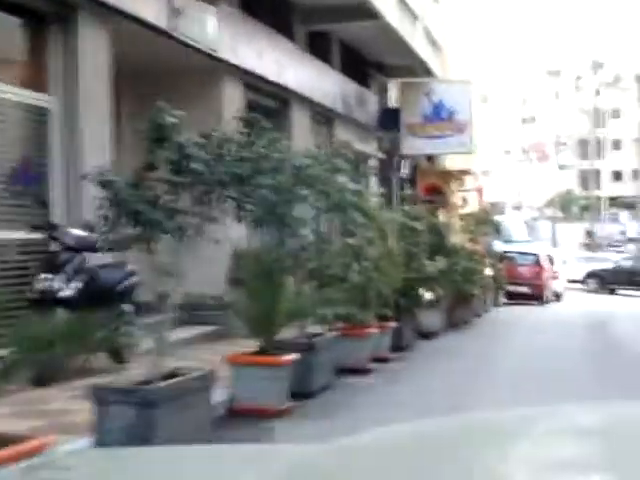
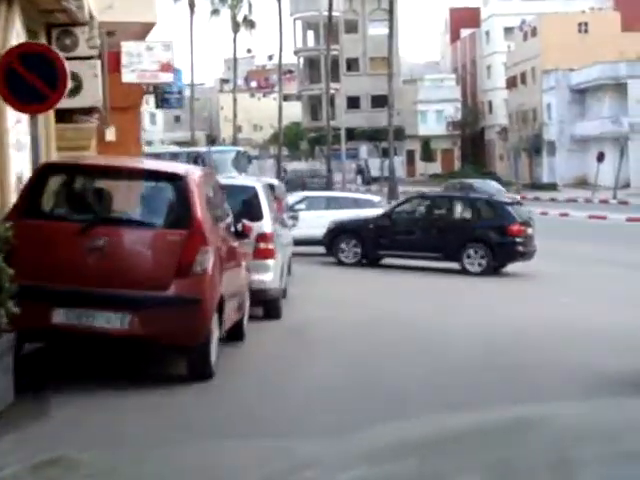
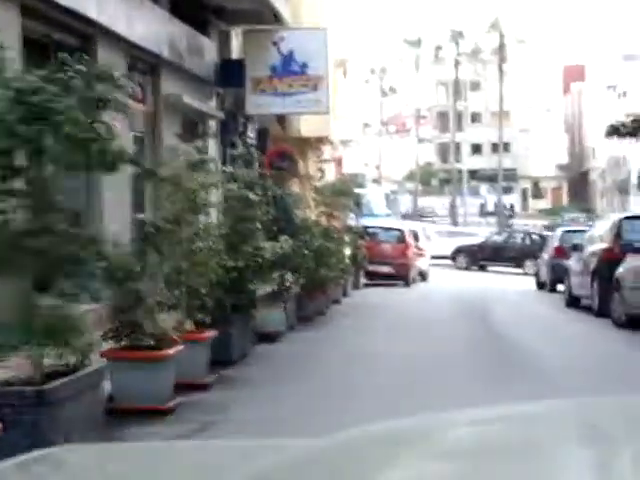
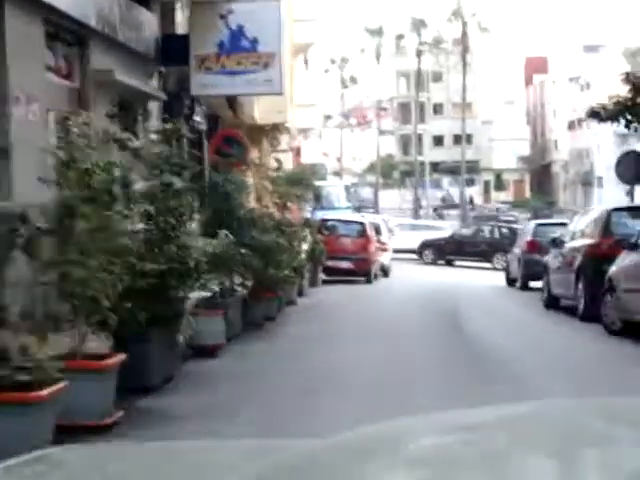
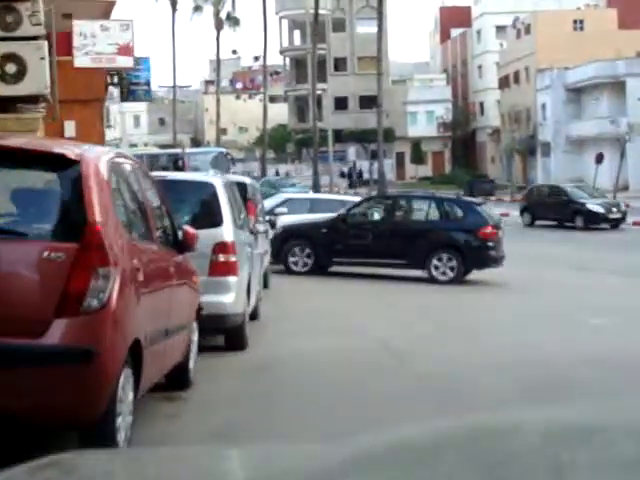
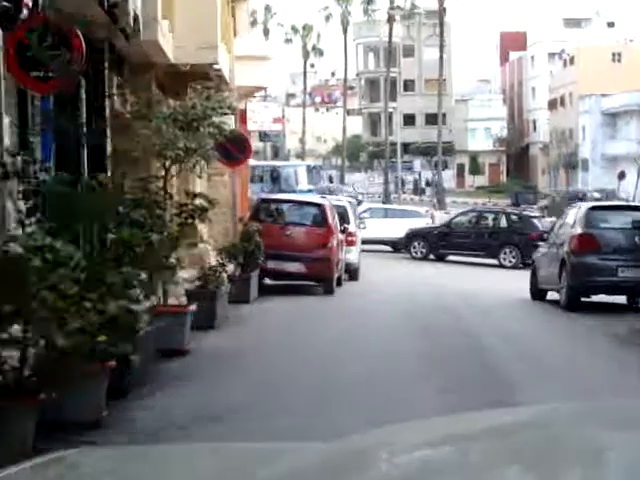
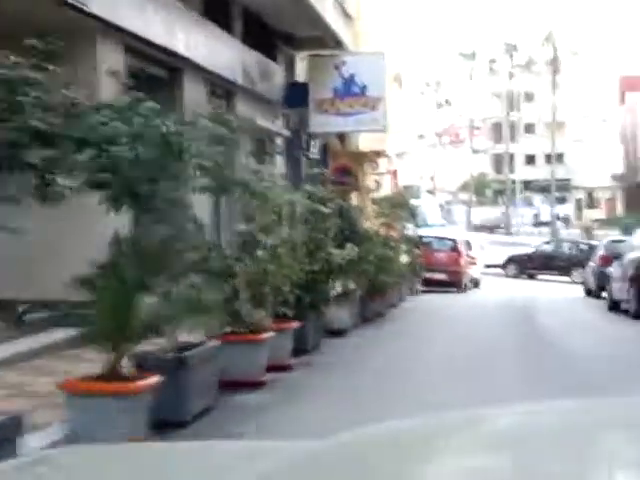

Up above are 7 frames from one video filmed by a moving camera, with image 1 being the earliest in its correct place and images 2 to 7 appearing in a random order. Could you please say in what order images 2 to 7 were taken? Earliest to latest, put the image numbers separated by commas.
7, 3, 4, 6, 2, 5
